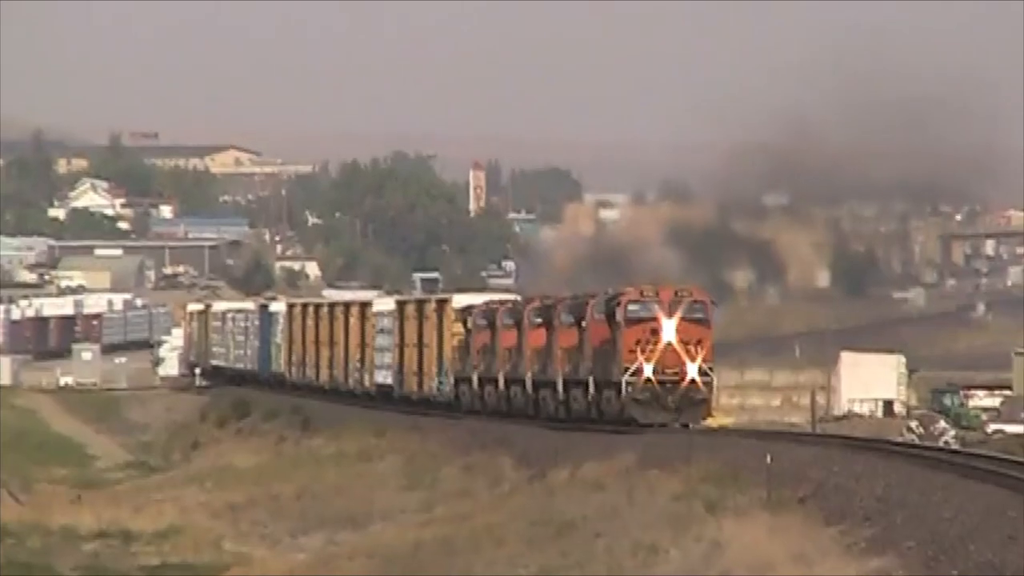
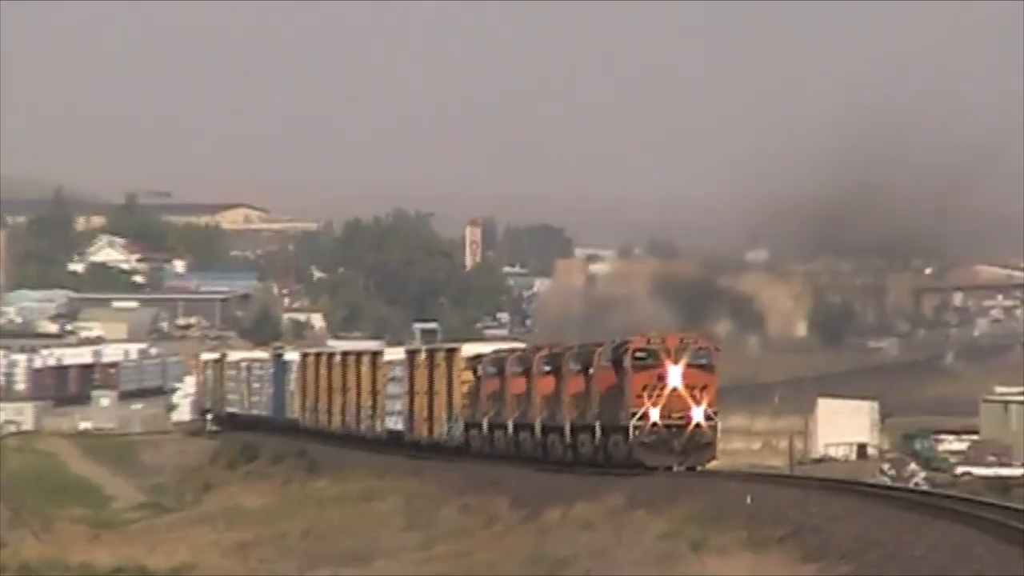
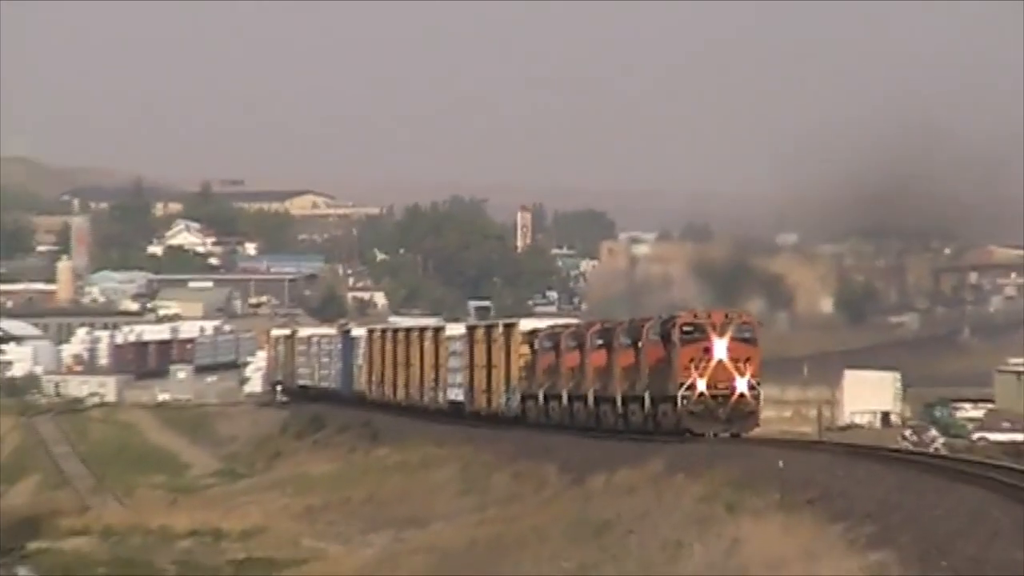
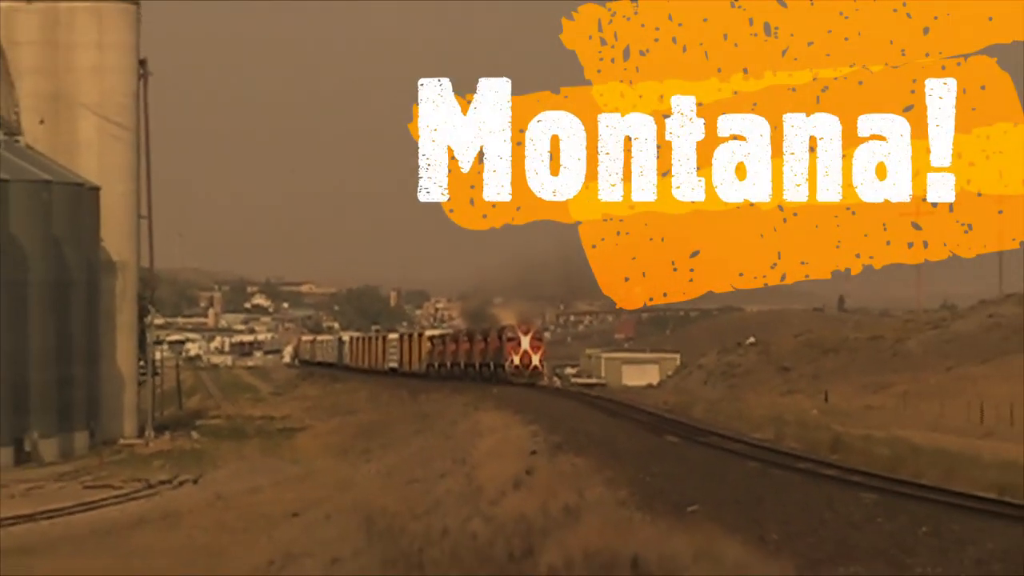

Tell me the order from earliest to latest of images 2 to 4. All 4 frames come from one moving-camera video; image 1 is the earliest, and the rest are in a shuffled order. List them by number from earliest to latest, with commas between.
2, 3, 4
